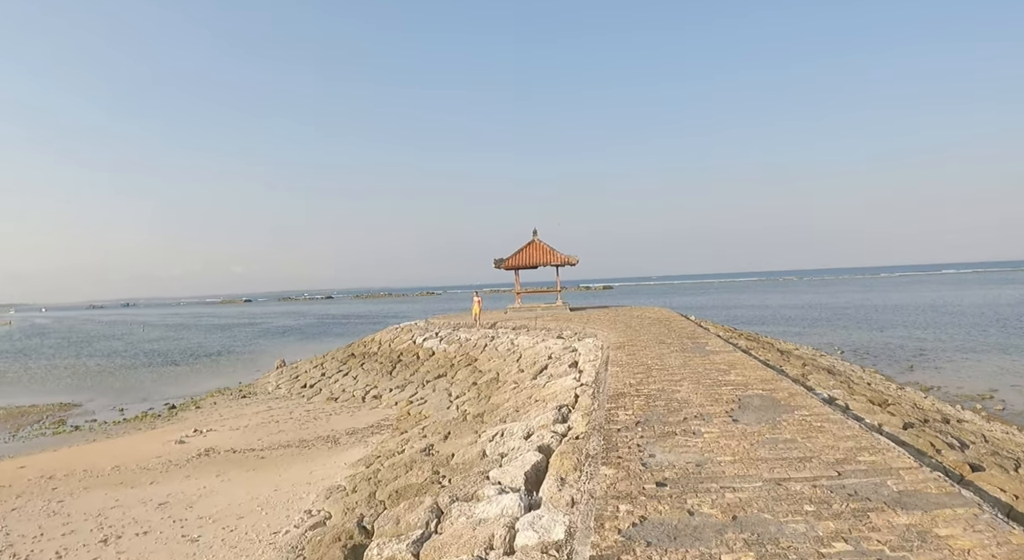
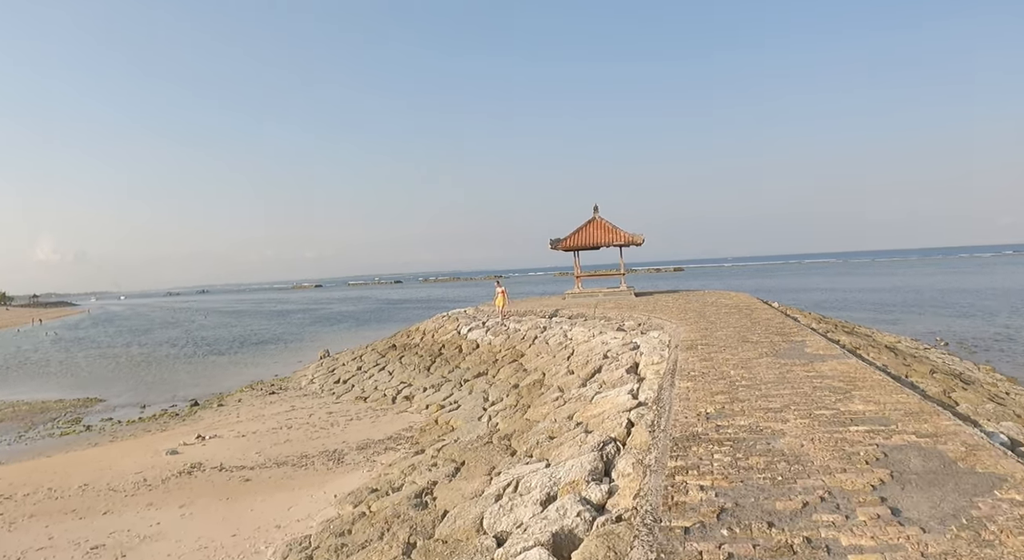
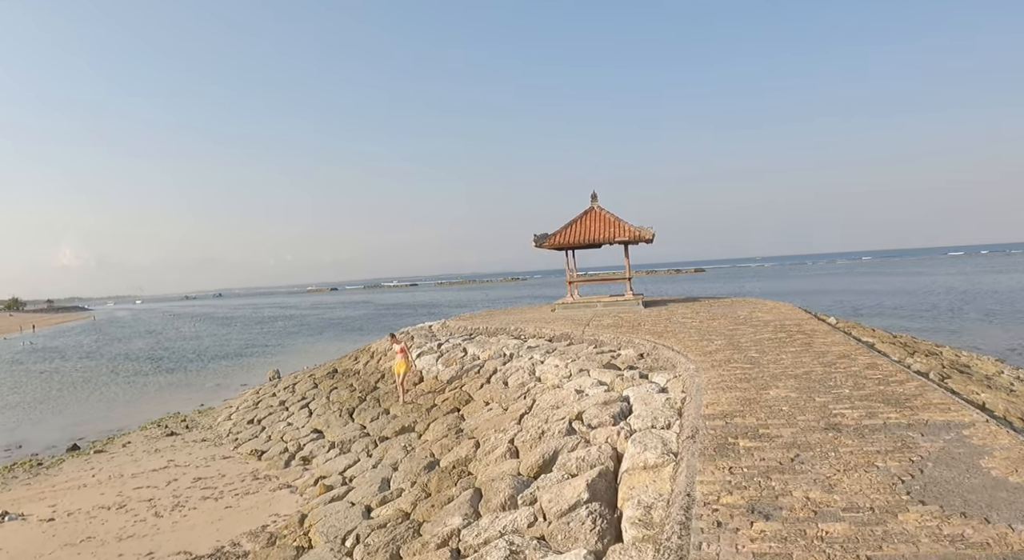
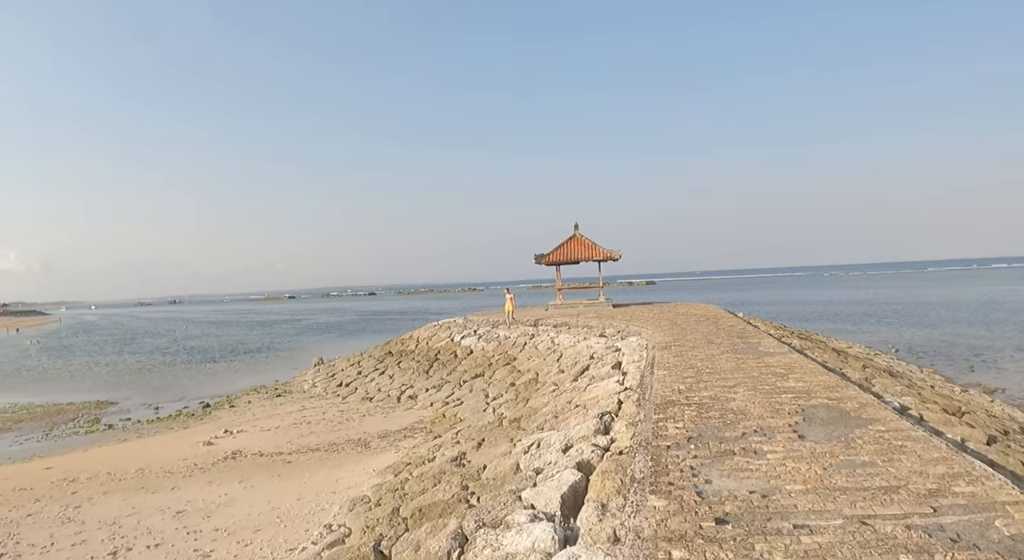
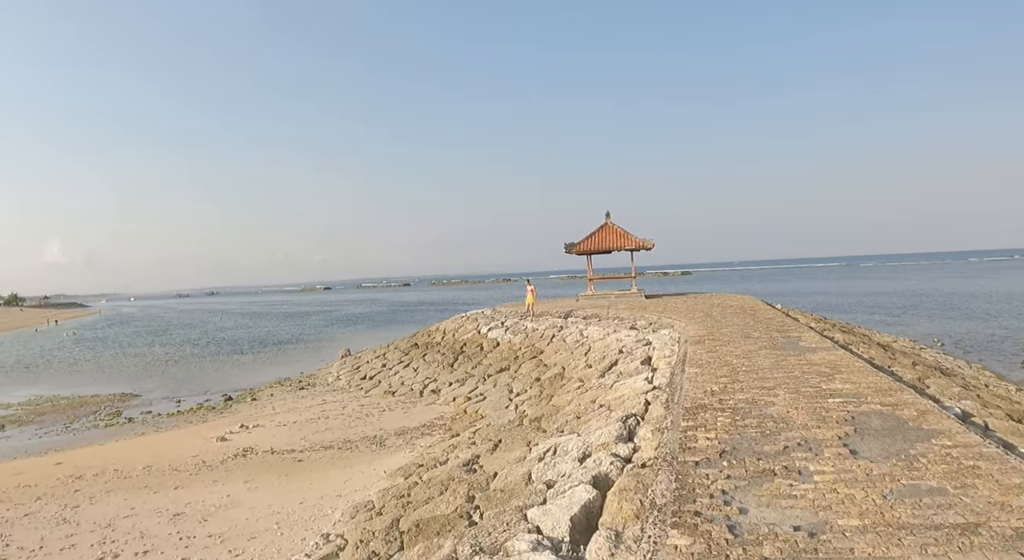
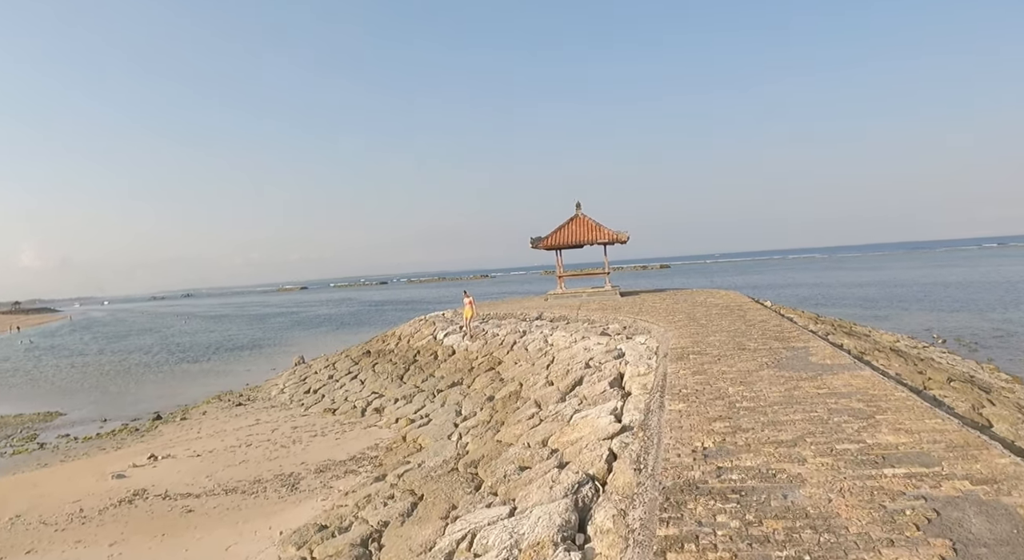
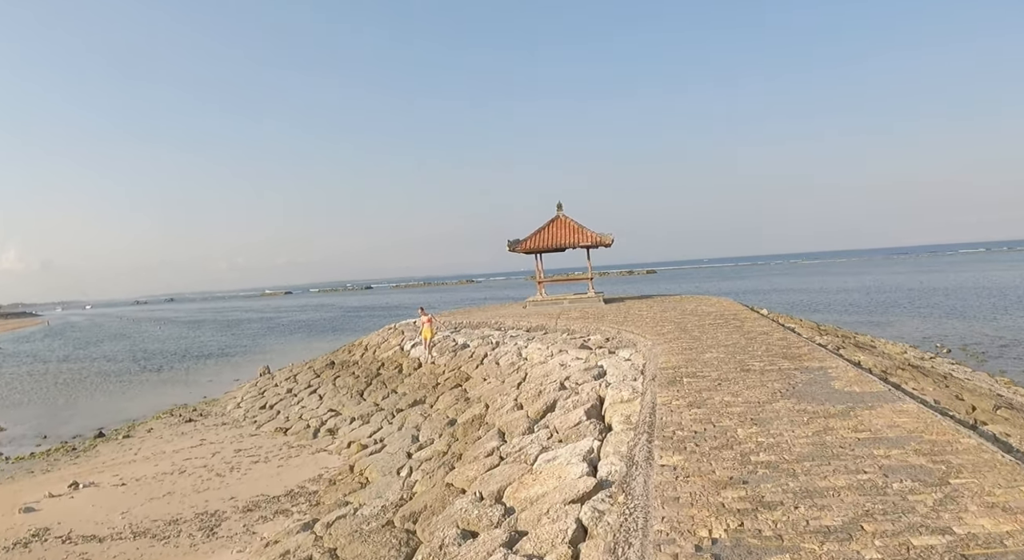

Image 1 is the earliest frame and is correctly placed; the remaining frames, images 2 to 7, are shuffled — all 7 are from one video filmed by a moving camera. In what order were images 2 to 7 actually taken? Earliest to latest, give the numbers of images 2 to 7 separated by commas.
4, 5, 2, 6, 7, 3
